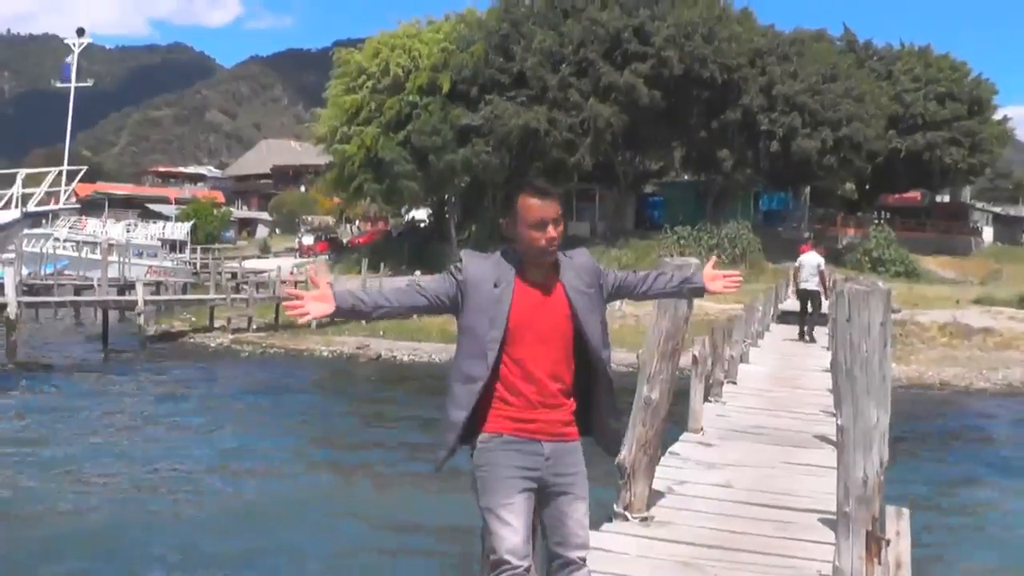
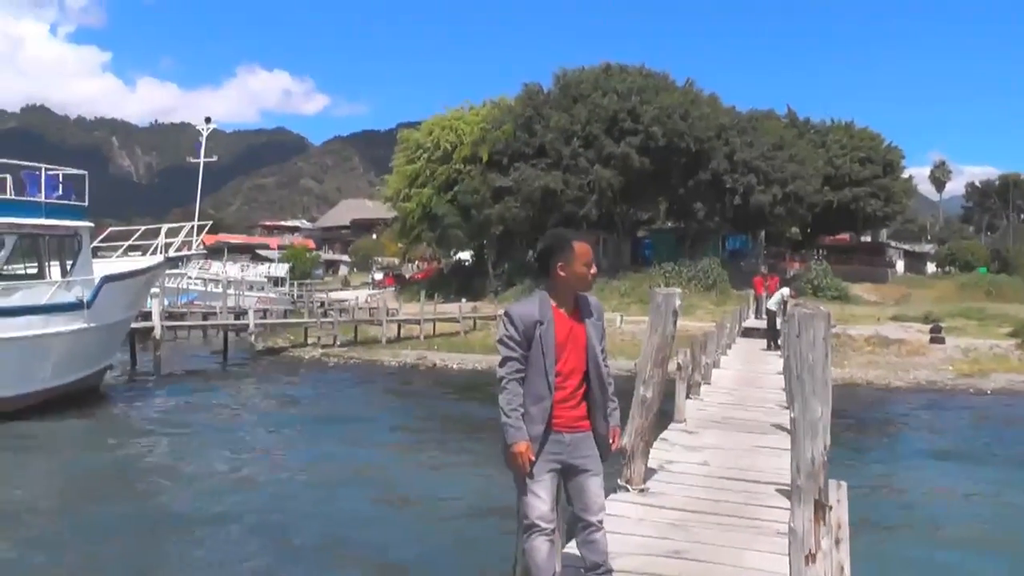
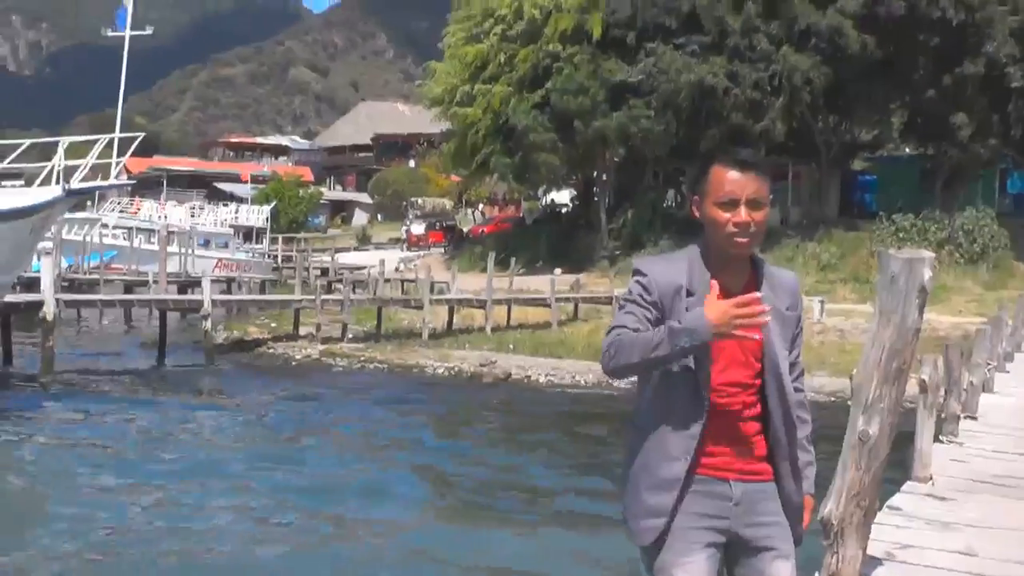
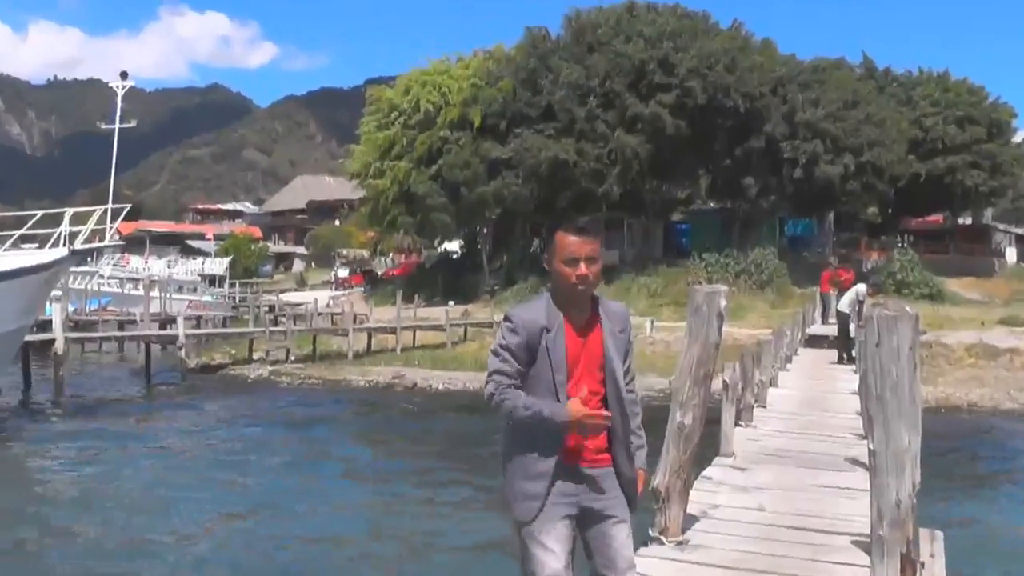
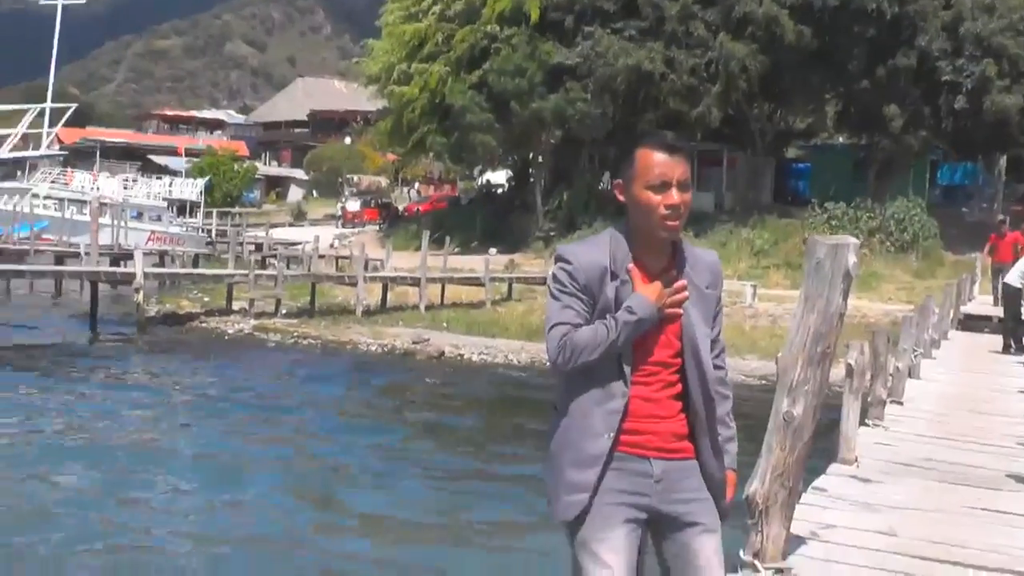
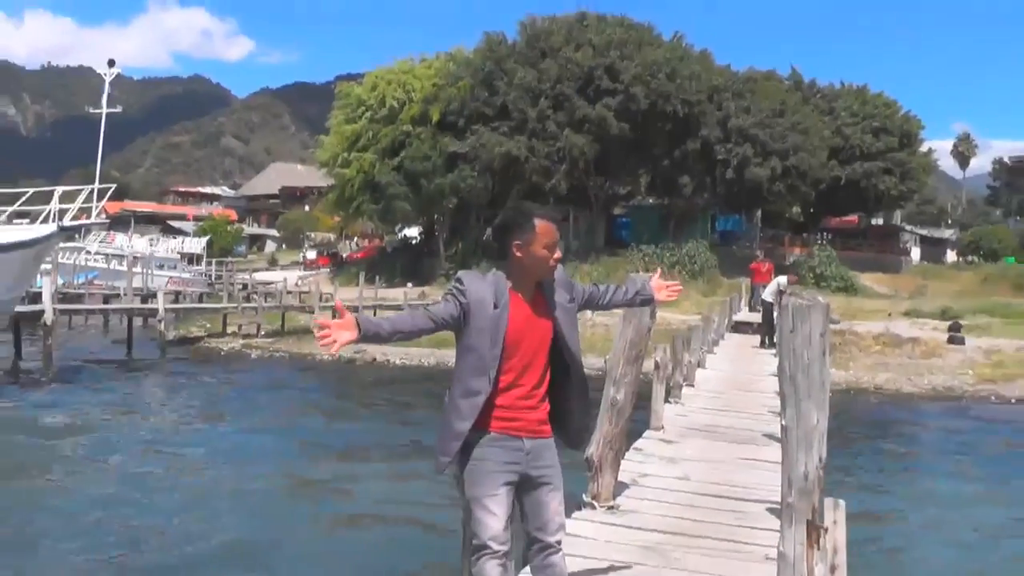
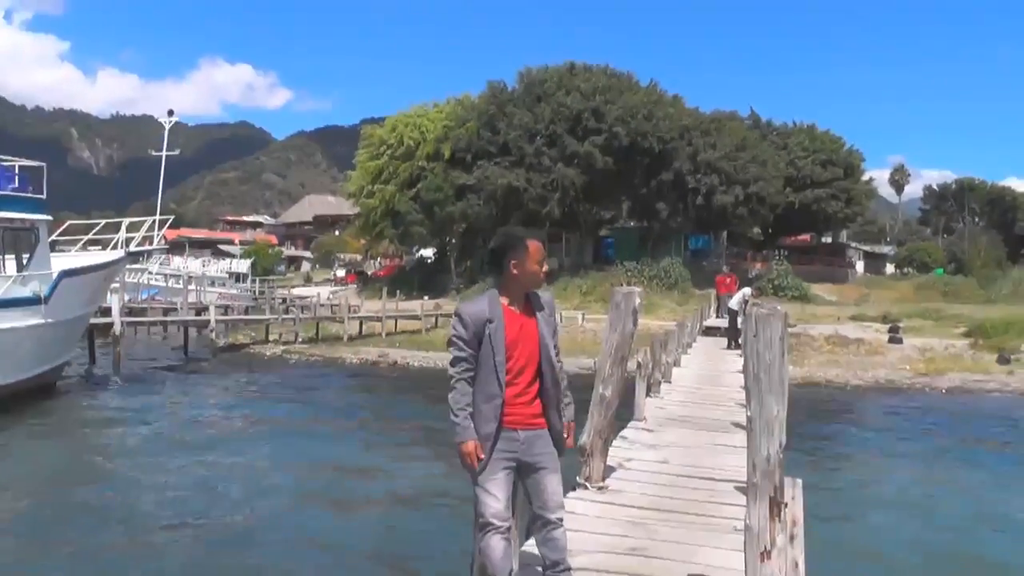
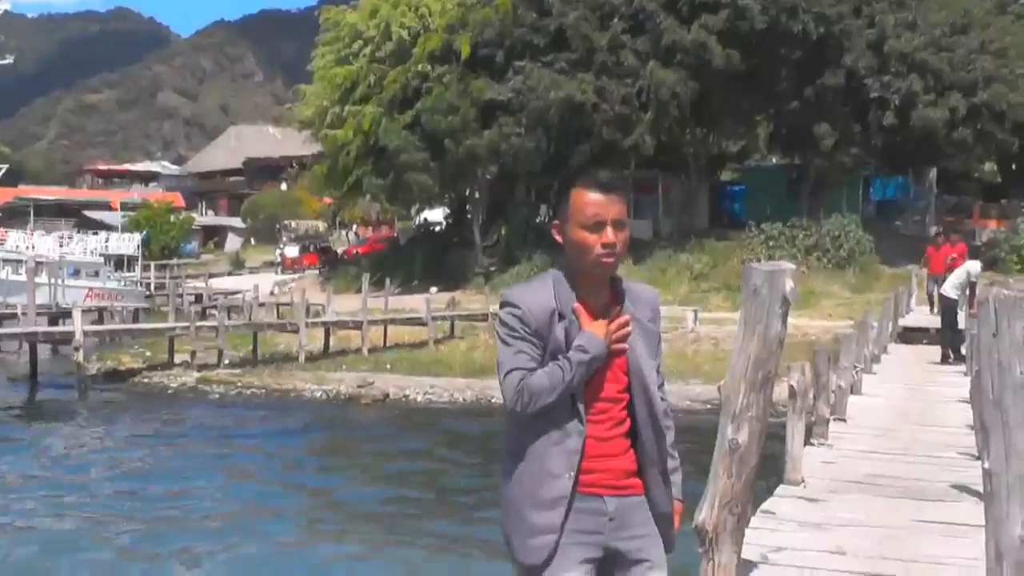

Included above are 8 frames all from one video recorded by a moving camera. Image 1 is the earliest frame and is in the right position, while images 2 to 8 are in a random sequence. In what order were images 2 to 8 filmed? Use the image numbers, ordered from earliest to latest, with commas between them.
6, 7, 2, 4, 8, 5, 3
